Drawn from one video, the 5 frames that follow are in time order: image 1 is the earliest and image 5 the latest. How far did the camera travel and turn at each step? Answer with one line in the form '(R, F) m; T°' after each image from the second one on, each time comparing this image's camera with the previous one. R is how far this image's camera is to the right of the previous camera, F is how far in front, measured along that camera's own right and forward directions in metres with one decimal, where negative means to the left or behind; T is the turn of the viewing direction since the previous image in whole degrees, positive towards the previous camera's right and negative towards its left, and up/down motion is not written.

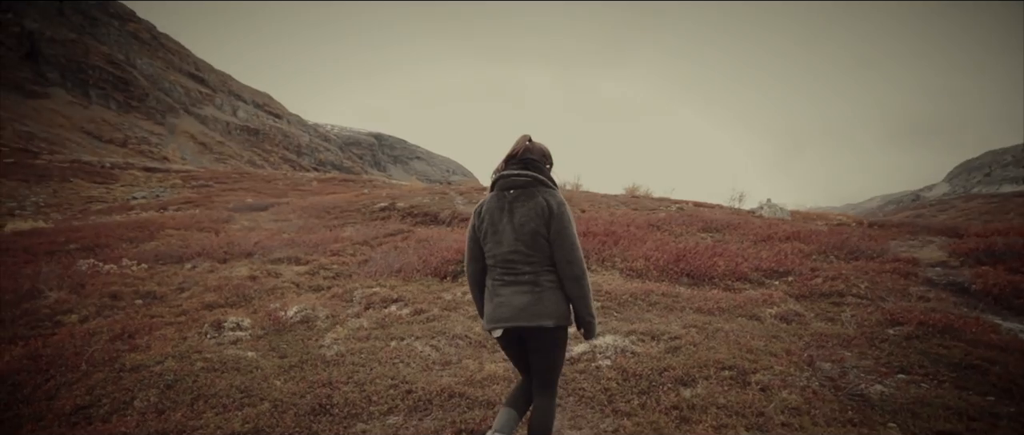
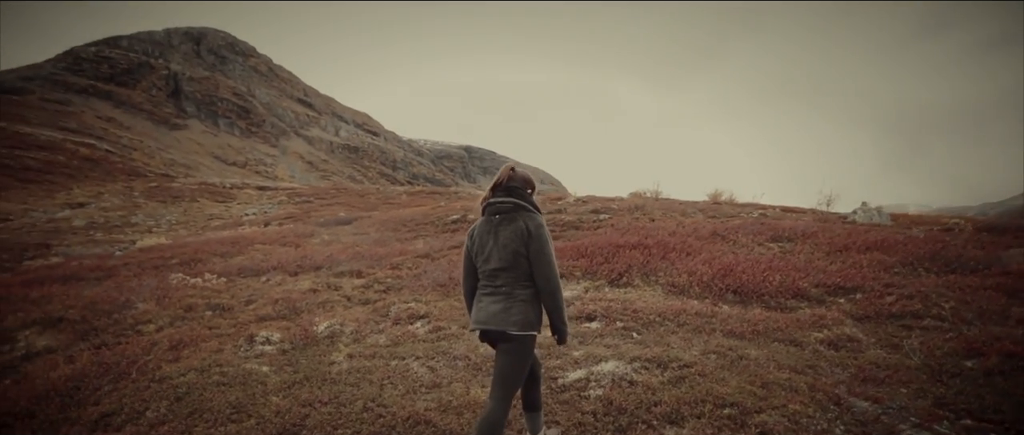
(+1.5, +0.5) m; -10°
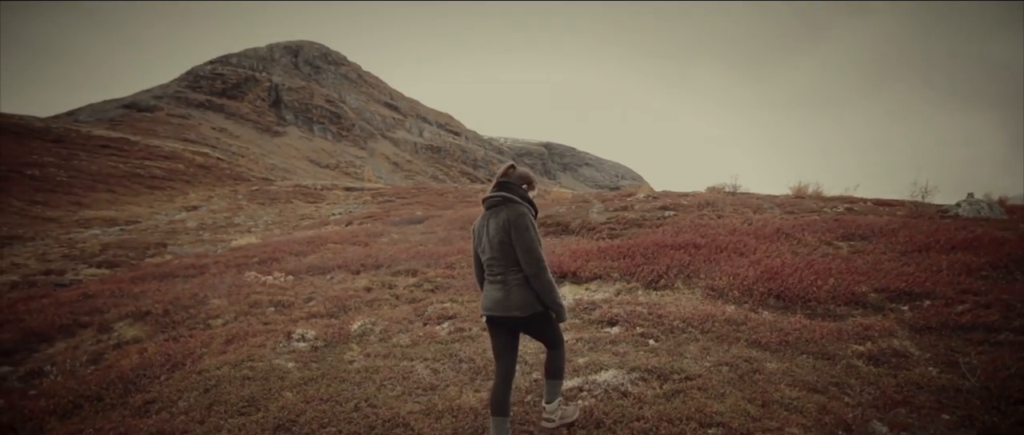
(+1.2, +0.2) m; -9°
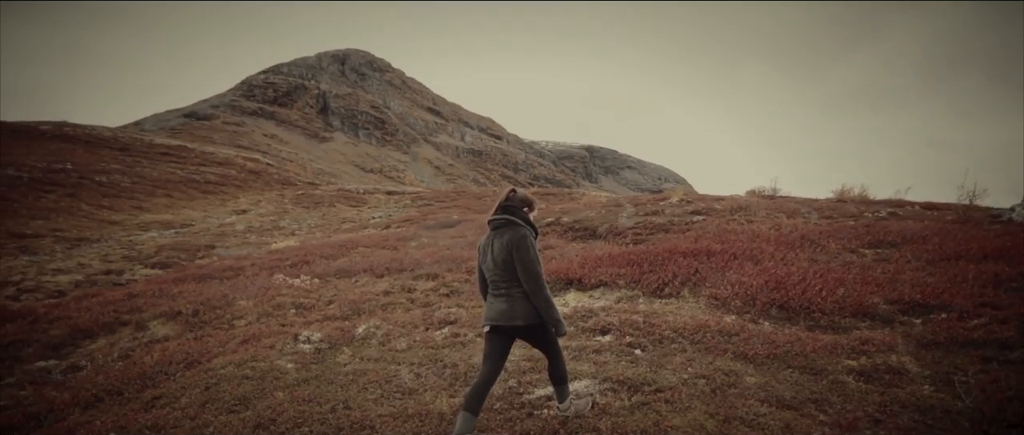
(+1.0, 0.0) m; -5°
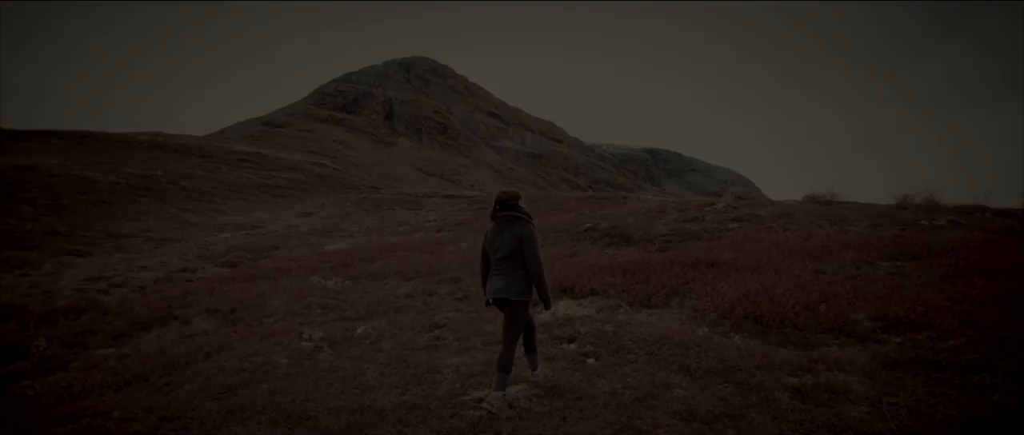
(+1.8, -0.3) m; -7°
